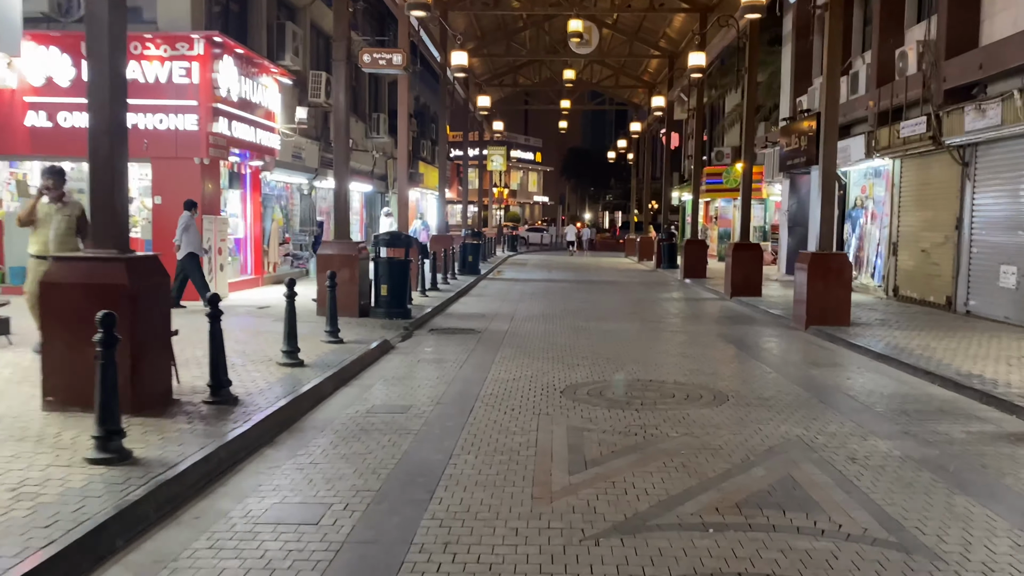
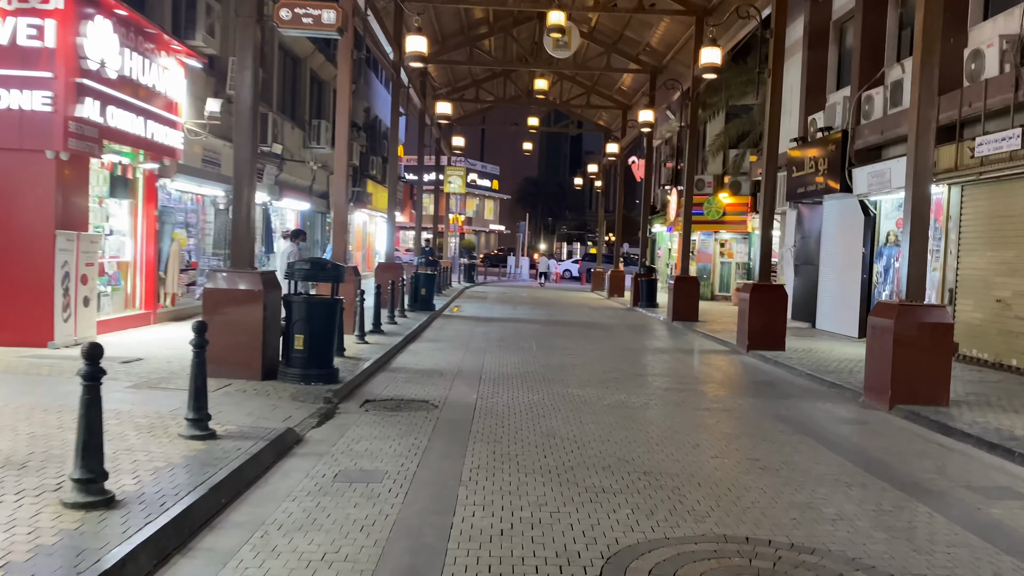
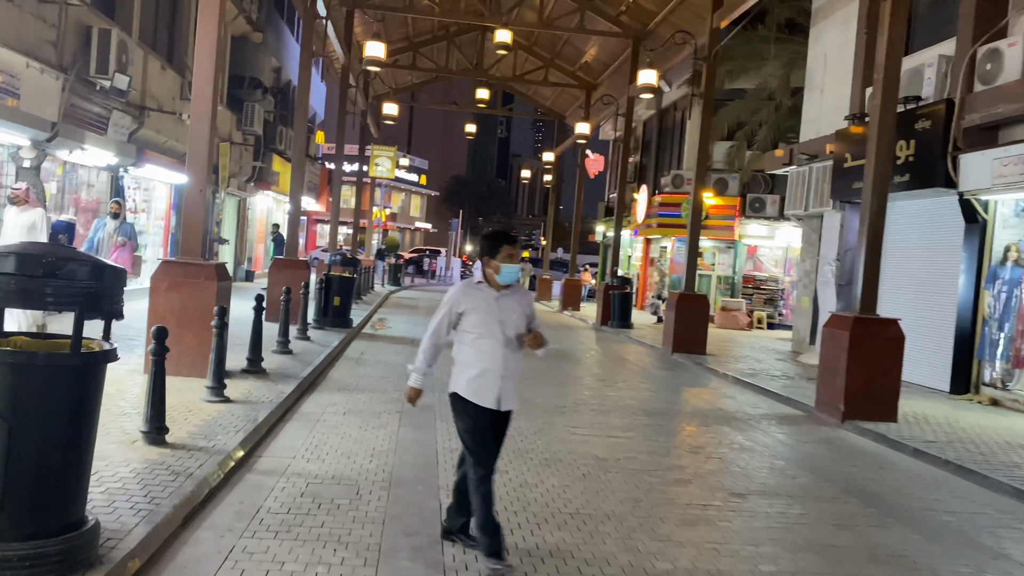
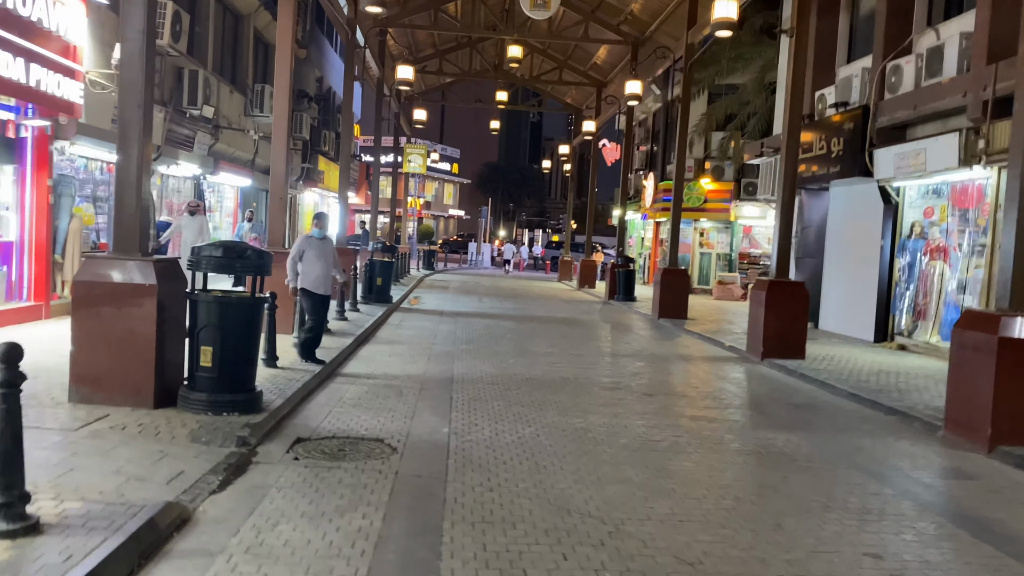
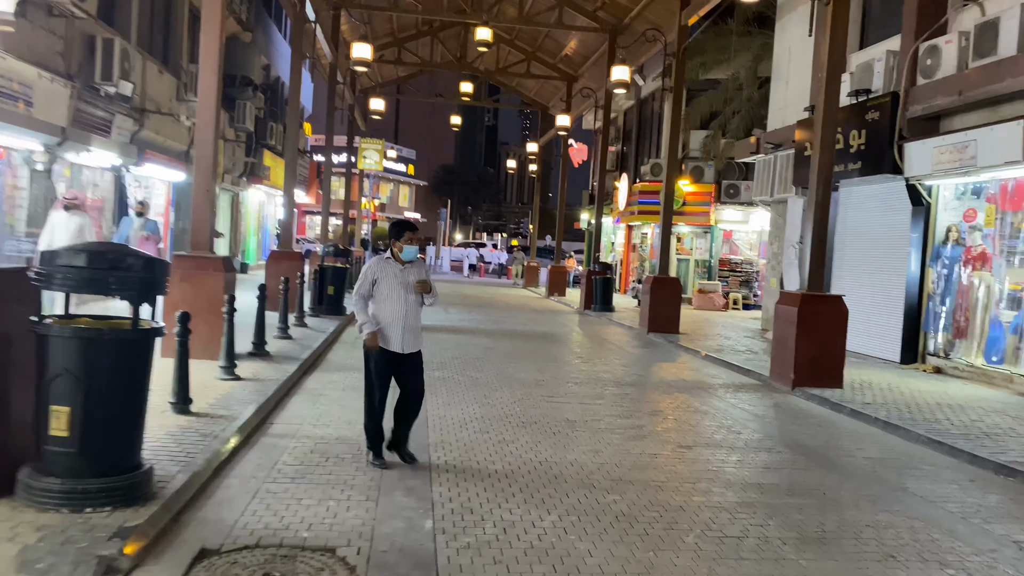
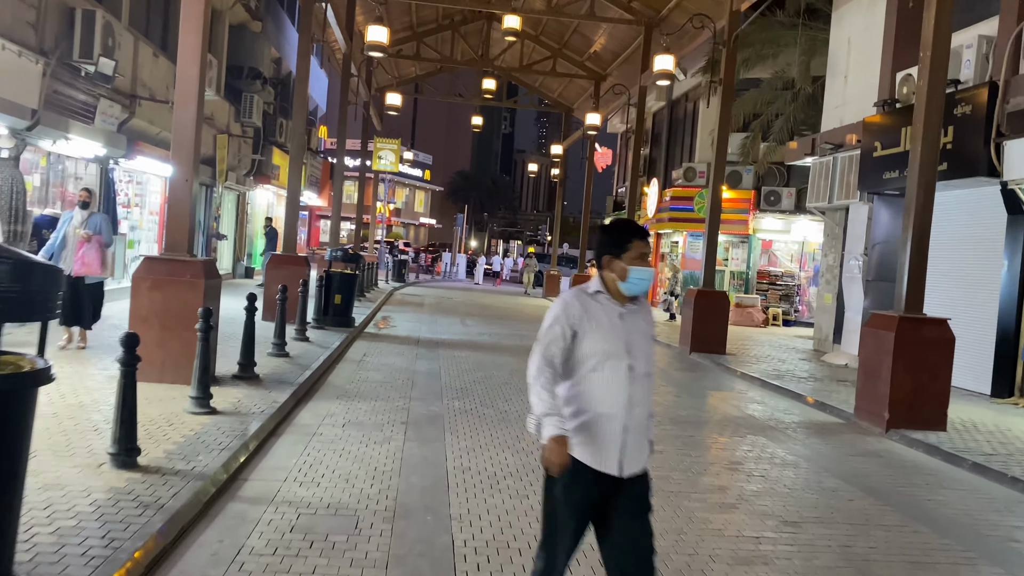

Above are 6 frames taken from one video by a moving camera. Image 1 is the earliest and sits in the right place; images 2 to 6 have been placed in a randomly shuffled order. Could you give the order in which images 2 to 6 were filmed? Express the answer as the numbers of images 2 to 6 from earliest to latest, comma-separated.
2, 4, 5, 3, 6
